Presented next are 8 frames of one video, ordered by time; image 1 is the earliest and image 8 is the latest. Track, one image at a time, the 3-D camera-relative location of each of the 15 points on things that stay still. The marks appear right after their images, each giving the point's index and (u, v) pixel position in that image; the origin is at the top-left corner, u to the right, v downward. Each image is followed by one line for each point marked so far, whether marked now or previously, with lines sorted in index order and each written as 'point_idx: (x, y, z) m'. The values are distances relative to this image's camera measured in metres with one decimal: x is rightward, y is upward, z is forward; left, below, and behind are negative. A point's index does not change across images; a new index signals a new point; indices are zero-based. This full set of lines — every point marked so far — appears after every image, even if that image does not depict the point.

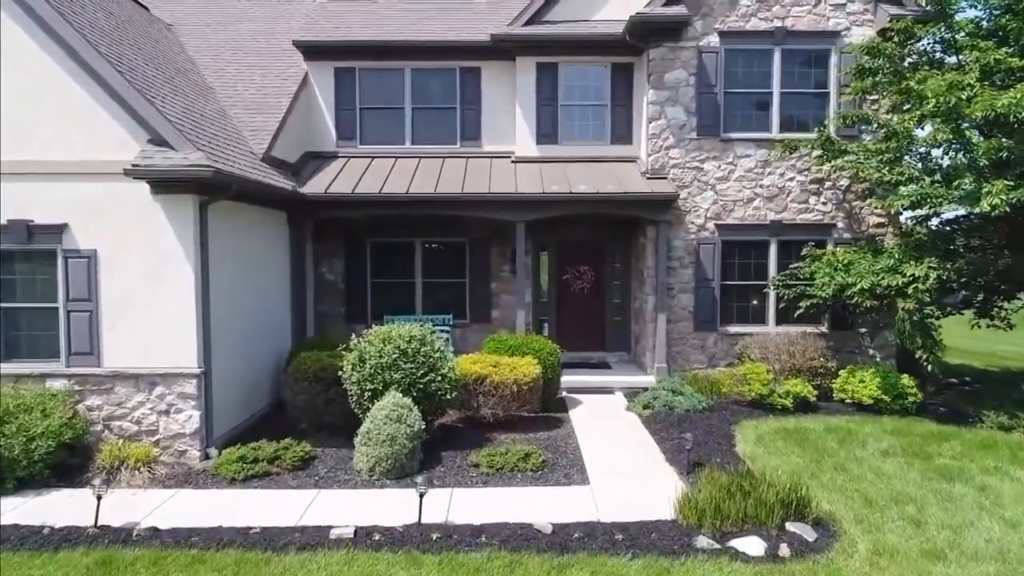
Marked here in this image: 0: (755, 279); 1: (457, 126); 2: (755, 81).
0: (+5.0, +0.2, +14.0) m
1: (-1.2, +3.6, +15.2) m
2: (+4.9, +4.2, +13.8) m
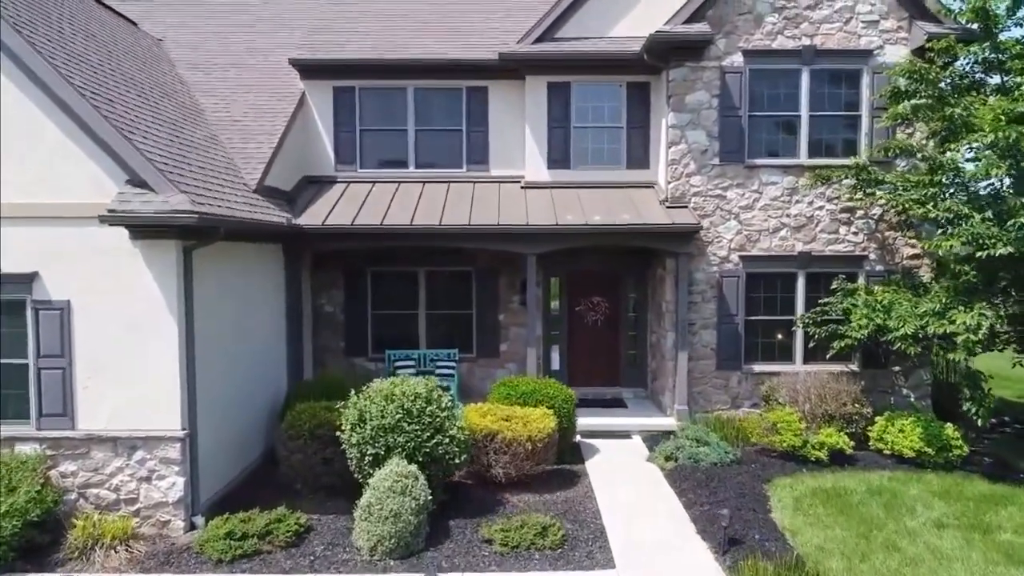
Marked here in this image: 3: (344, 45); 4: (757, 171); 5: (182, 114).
0: (+5.2, -0.5, +13.1) m
1: (-1.0, +2.9, +14.4) m
2: (+5.1, +3.5, +12.9) m
3: (-3.5, +5.1, +14.4) m
4: (+4.6, +2.2, +12.9) m
5: (-5.8, +3.0, +12.1) m
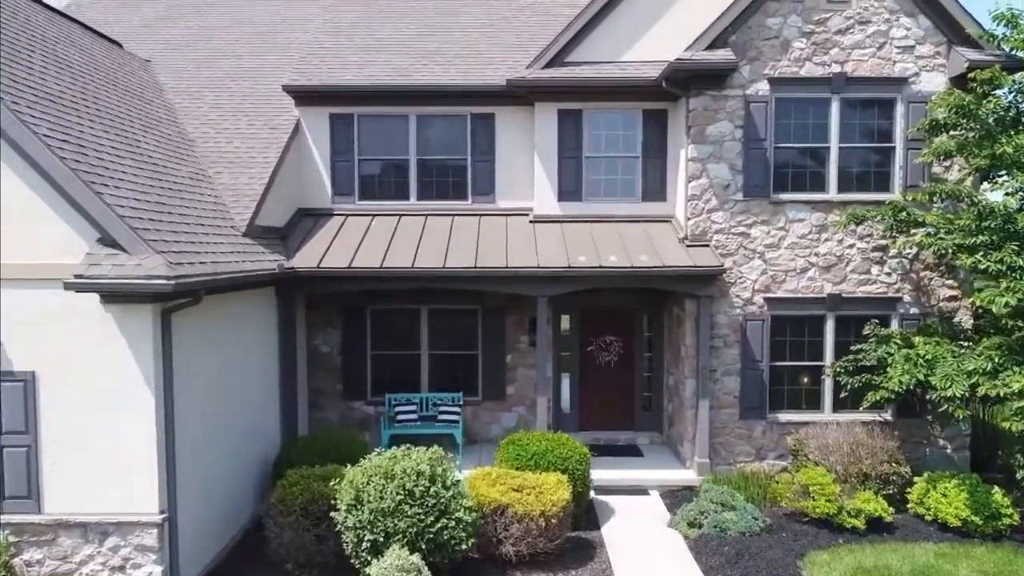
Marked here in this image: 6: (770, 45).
0: (+5.3, -1.3, +12.3) m
1: (-0.9, +2.1, +13.5) m
2: (+5.2, +2.7, +12.1) m
3: (-3.4, +4.3, +13.6) m
4: (+4.7, +1.4, +12.0) m
5: (-5.6, +2.3, +11.2) m
6: (+4.5, +4.2, +11.9) m
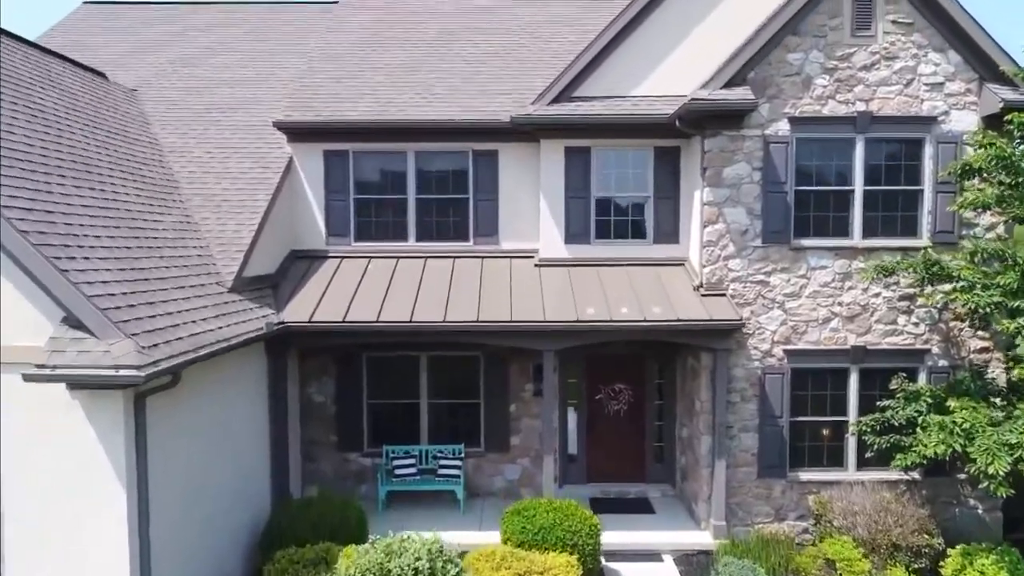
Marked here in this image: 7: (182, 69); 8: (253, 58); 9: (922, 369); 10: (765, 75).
0: (+5.4, -2.1, +11.6) m
1: (-0.8, +1.3, +12.8) m
2: (+5.3, +1.9, +11.4) m
3: (-3.3, +3.5, +12.9) m
4: (+4.8, +0.6, +11.3) m
5: (-5.6, +1.4, +10.5) m
6: (+4.5, +3.3, +11.2) m
7: (-7.4, +4.9, +15.4) m
8: (-5.9, +5.2, +15.7) m
9: (+6.8, -1.3, +11.4) m
10: (+4.1, +3.5, +11.2) m
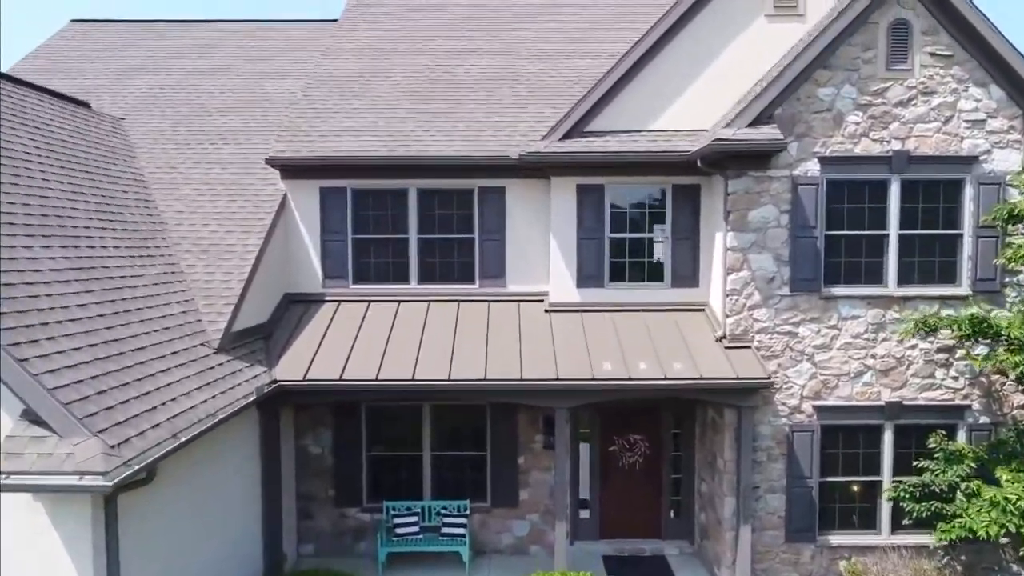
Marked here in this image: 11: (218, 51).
0: (+5.5, -2.9, +10.8) m
1: (-0.6, +0.5, +12.0) m
2: (+5.5, +1.1, +10.6) m
3: (-3.2, +2.7, +12.1) m
4: (+5.0, -0.2, +10.5) m
5: (-5.4, +0.6, +9.8) m
6: (+4.7, +2.6, +10.4) m
7: (-7.3, +4.1, +14.7) m
8: (-5.8, +4.4, +14.9) m
9: (+6.9, -2.1, +10.6) m
10: (+4.3, +2.7, +10.4) m
11: (-7.0, +5.6, +16.3) m
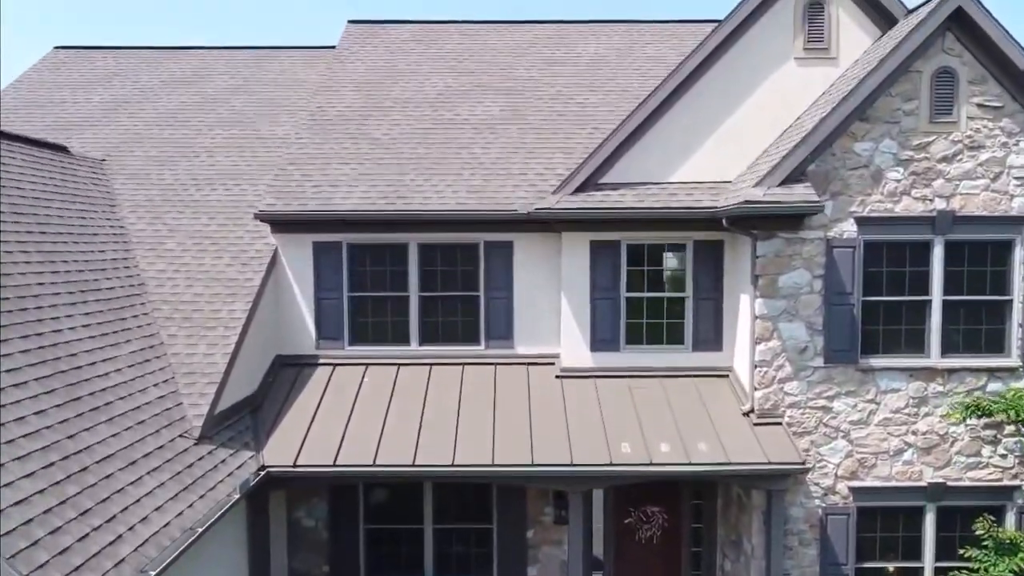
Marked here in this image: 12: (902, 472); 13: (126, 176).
0: (+5.7, -3.9, +9.9) m
1: (-0.5, -0.5, +11.2) m
2: (+5.6, +0.1, +9.7) m
3: (-3.0, +1.7, +11.3) m
4: (+5.1, -1.2, +9.7) m
5: (-5.3, -0.4, +8.9) m
6: (+4.8, +1.6, +9.5) m
7: (-7.1, +3.1, +13.8) m
8: (-5.6, +3.4, +14.1) m
9: (+7.1, -3.1, +9.8) m
10: (+4.4, +1.7, +9.5) m
11: (-6.8, +4.6, +15.4) m
12: (+5.5, -2.6, +9.7) m
13: (-7.1, +2.1, +12.7) m
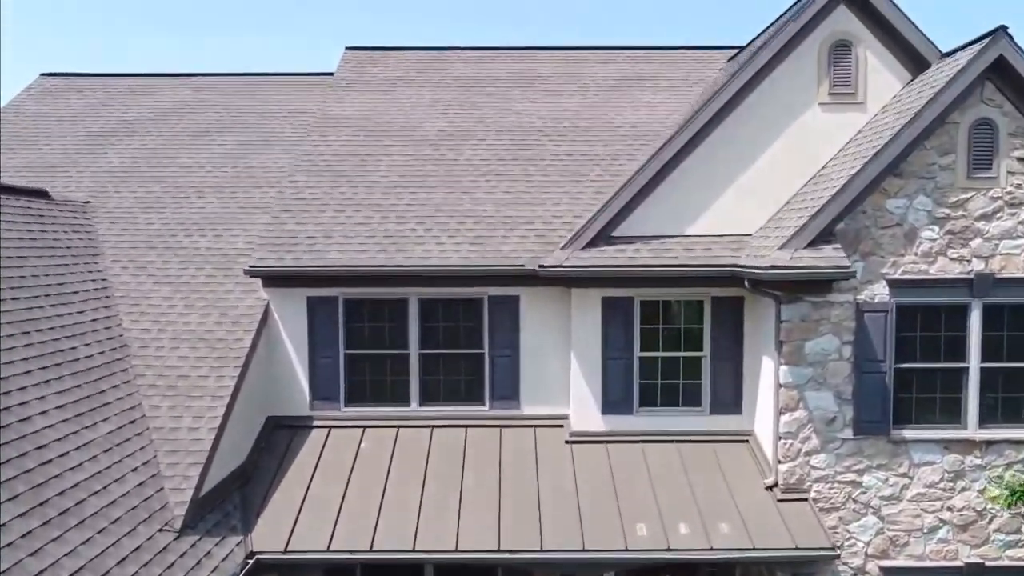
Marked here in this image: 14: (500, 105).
0: (+5.8, -4.8, +9.3) m
1: (-0.4, -1.4, +10.6) m
2: (+5.7, -0.8, +9.1) m
3: (-2.9, +0.8, +10.6) m
4: (+5.2, -2.1, +9.0) m
5: (-5.2, -1.3, +8.3) m
6: (+4.9, +0.7, +8.9) m
7: (-7.0, +2.3, +13.2) m
8: (-5.5, +2.6, +13.4) m
9: (+7.2, -4.0, +9.1) m
10: (+4.5, +0.8, +8.9) m
11: (-6.7, +3.8, +14.8) m
12: (+5.6, -3.5, +9.1) m
13: (-7.0, +1.2, +12.0) m
14: (-0.2, +3.6, +13.5) m
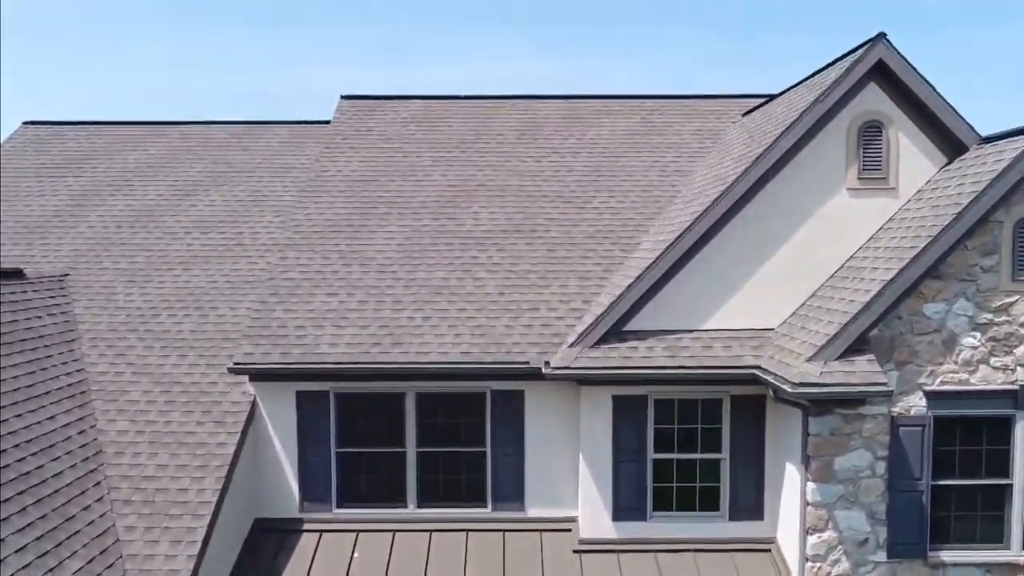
0: (+5.8, -6.1, +8.6) m
1: (-0.4, -2.7, +9.9) m
2: (+5.7, -2.1, +8.4) m
3: (-2.9, -0.5, +9.9) m
4: (+5.2, -3.4, +8.3) m
5: (-5.1, -2.6, +7.6) m
6: (+5.0, -0.7, +8.2) m
7: (-7.0, +0.9, +12.5) m
8: (-5.5, +1.2, +12.7) m
9: (+7.2, -5.3, +8.4) m
10: (+4.5, -0.5, +8.2) m
11: (-6.7, +2.4, +14.1) m
12: (+5.7, -4.8, +8.4) m
13: (-7.0, -0.2, +11.3) m
14: (-0.2, +2.3, +12.8) m
